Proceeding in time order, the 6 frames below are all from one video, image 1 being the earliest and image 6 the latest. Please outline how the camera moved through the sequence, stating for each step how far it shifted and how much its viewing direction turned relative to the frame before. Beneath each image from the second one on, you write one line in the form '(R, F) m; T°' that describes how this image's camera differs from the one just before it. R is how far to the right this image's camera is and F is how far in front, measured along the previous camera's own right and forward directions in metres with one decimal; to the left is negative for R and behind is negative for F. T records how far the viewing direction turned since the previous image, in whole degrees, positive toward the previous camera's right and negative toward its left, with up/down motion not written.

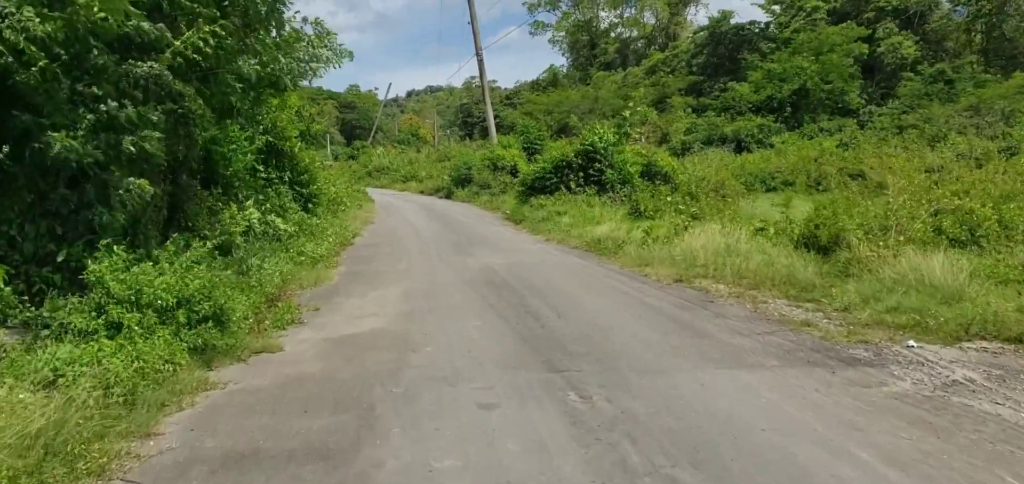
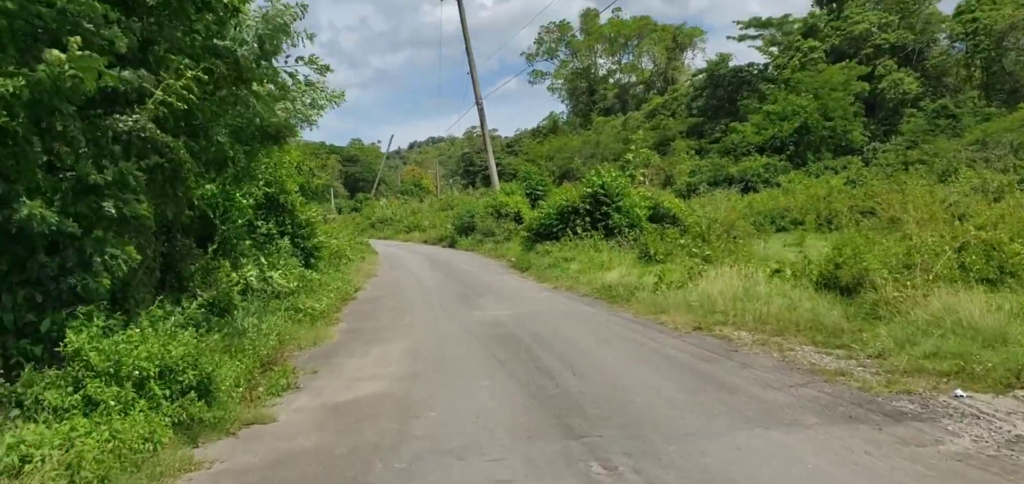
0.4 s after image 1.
(0.0, +0.4) m; 0°
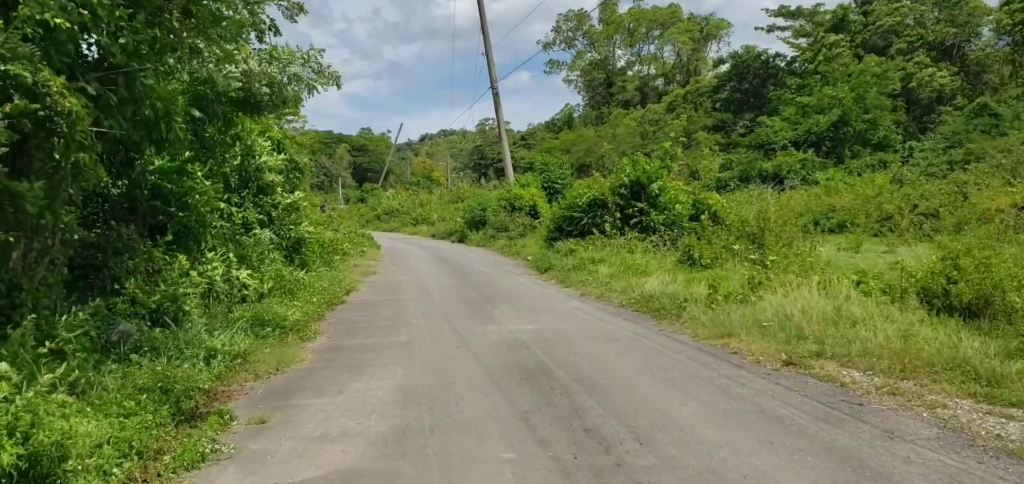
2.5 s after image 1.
(-0.2, +2.2) m; -1°
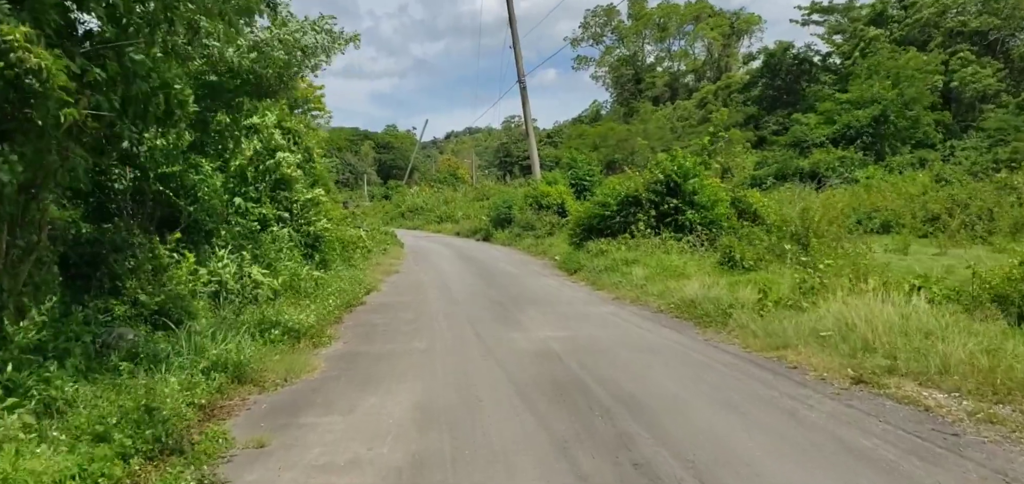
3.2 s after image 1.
(-0.1, +0.7) m; -2°
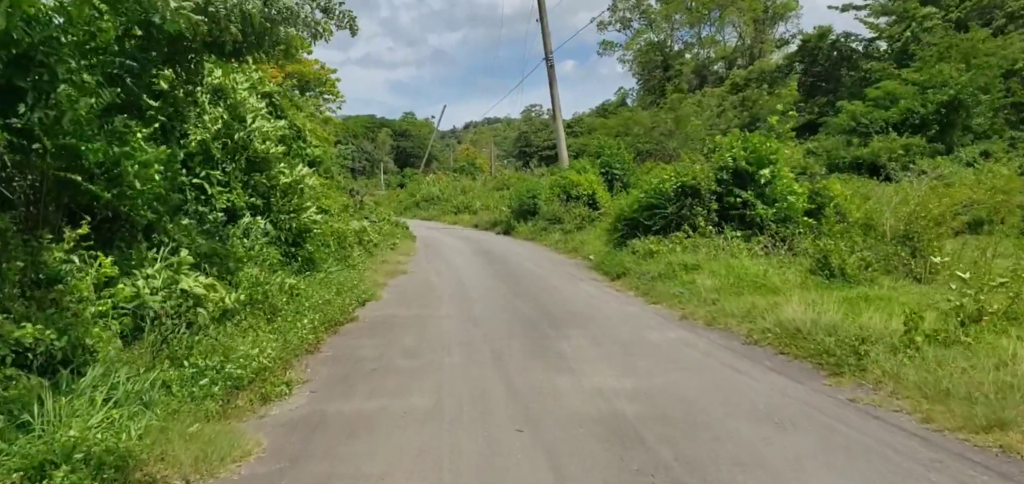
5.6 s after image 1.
(-0.2, +2.6) m; -1°
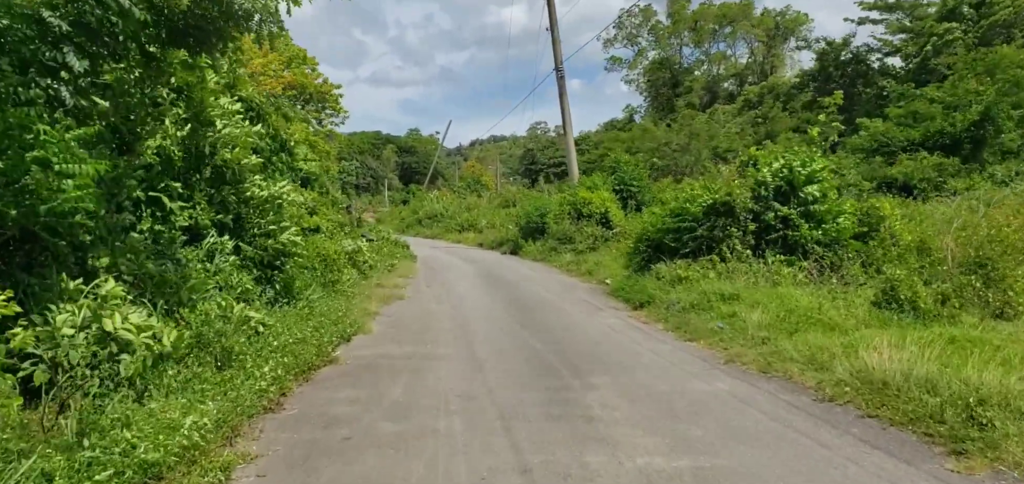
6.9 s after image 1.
(-0.1, +1.4) m; 0°
